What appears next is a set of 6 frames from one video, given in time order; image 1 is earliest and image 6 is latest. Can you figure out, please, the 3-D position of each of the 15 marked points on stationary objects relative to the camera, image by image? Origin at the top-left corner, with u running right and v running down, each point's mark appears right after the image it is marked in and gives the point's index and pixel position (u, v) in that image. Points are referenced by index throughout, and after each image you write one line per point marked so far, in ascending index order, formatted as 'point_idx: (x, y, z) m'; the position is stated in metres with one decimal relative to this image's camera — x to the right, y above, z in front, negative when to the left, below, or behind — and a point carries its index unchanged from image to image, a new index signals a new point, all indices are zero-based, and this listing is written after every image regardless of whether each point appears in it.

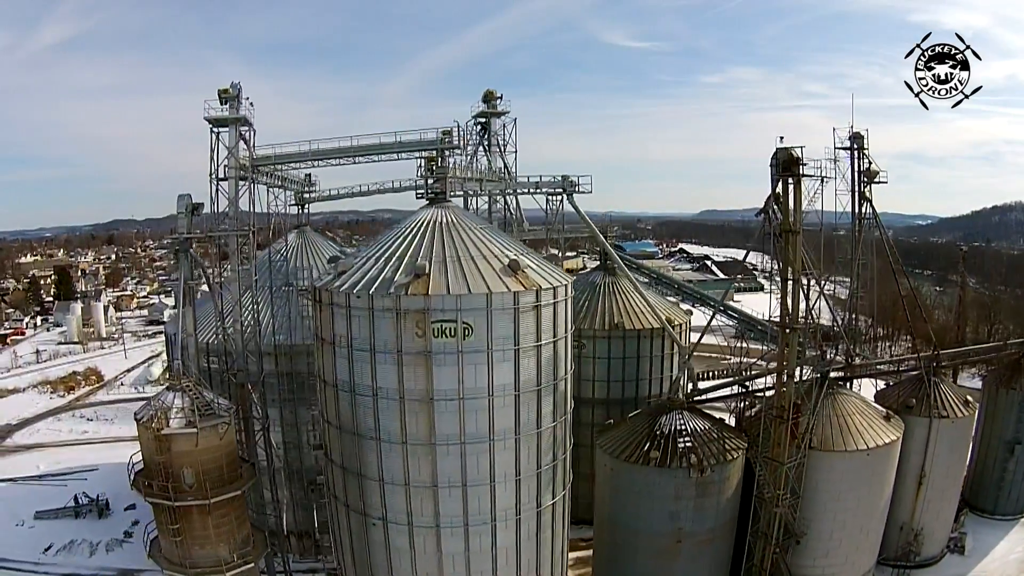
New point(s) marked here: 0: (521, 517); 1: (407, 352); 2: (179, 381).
0: (+0.3, -6.6, +16.9) m
1: (-2.7, -1.6, +14.9) m
2: (-9.6, -2.8, +16.7) m
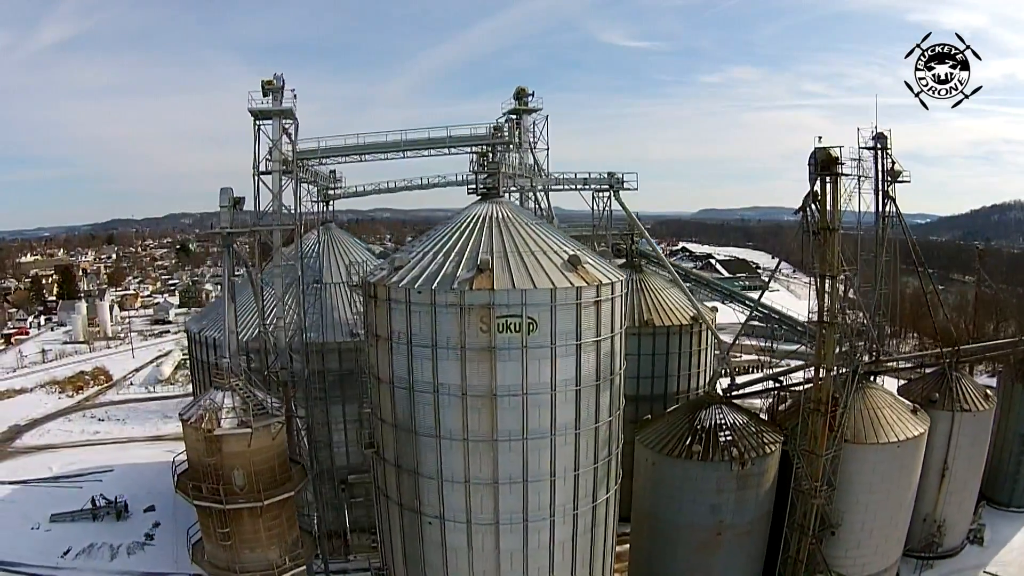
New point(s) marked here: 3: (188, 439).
0: (+1.9, -6.5, +17.1) m
1: (-1.0, -1.5, +15.0) m
2: (-8.0, -2.7, +16.7) m
3: (-9.0, -4.3, +16.0) m
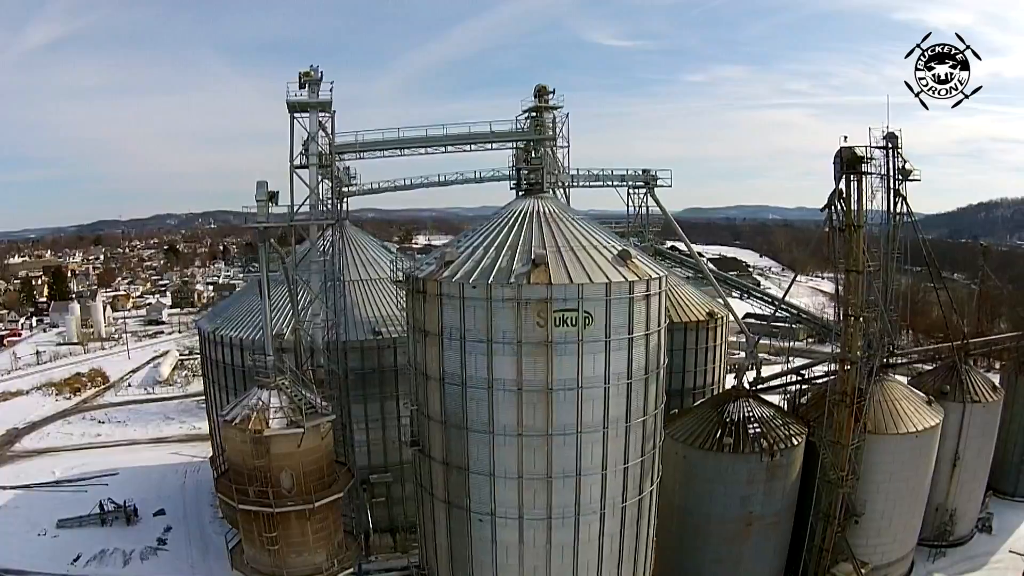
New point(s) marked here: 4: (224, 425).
0: (+3.3, -6.3, +17.2) m
1: (+0.4, -1.4, +15.1) m
2: (-6.6, -2.6, +16.6) m
3: (-7.6, -4.2, +15.9) m
4: (-8.1, -3.9, +16.6) m
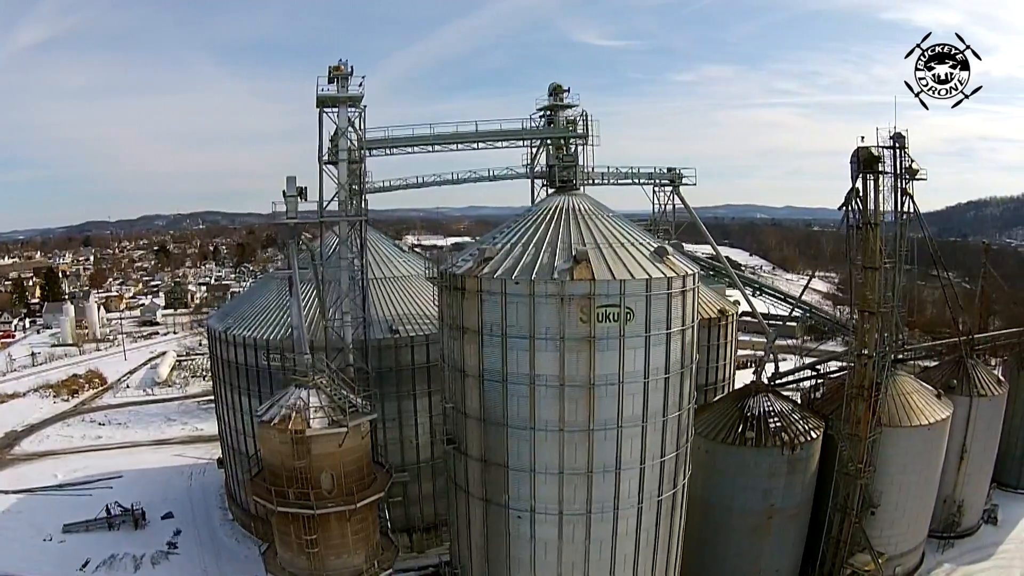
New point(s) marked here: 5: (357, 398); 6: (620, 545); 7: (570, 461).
0: (+4.3, -6.2, +17.4) m
1: (+1.5, -1.2, +15.2) m
2: (-5.6, -2.5, +16.5) m
3: (-6.5, -4.1, +15.8) m
4: (-7.0, -3.8, +16.5) m
5: (-4.4, -3.2, +17.2) m
6: (+3.0, -7.3, +16.9) m
7: (+1.5, -4.6, +15.8) m
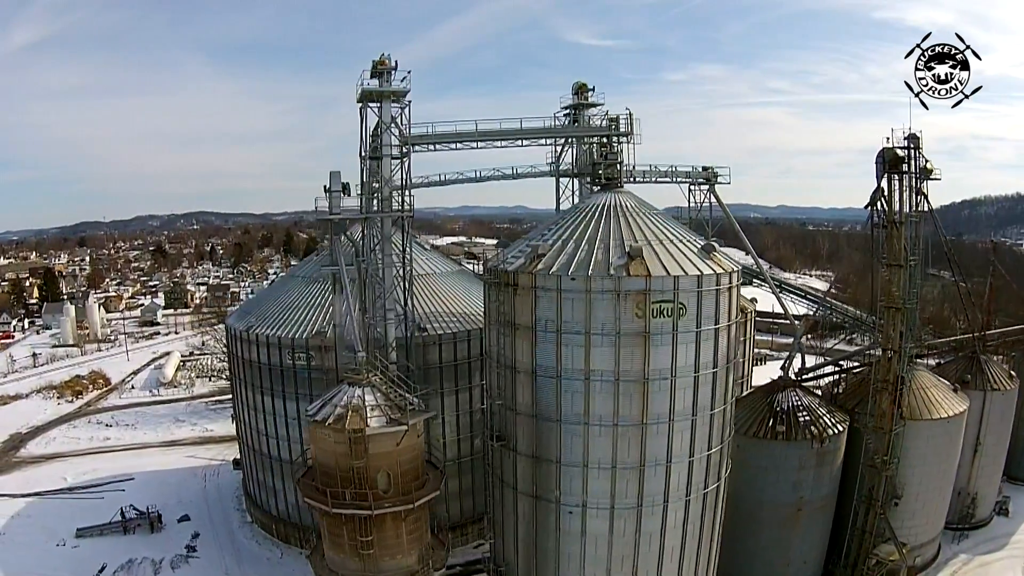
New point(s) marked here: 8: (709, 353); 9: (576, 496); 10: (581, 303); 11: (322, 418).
0: (+5.7, -6.1, +17.6) m
1: (+2.9, -1.1, +15.4) m
2: (-4.1, -2.5, +16.5) m
3: (-5.0, -4.1, +15.8) m
4: (-5.6, -3.7, +16.5) m
5: (-3.0, -3.1, +17.3) m
6: (+4.5, -7.2, +17.1) m
7: (+3.0, -4.5, +16.0) m
8: (+5.4, -1.8, +16.4) m
9: (+1.8, -5.7, +16.5) m
10: (+1.7, -0.4, +15.4) m
11: (-5.0, -3.5, +15.7) m
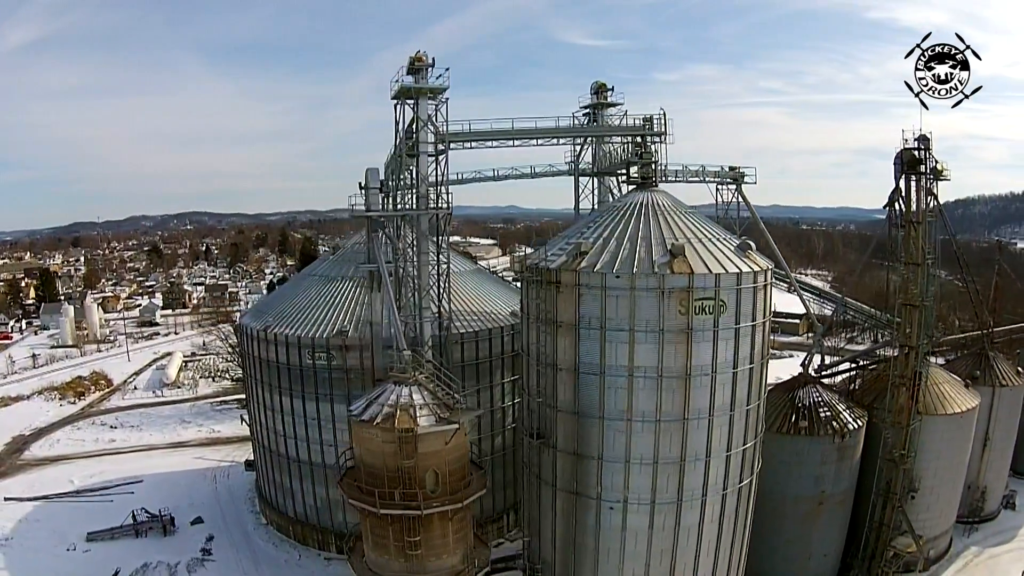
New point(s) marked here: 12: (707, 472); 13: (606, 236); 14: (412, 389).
0: (+6.9, -6.0, +17.9) m
1: (+4.1, -1.1, +15.6) m
2: (-3.0, -2.4, +16.6) m
3: (-3.9, -4.0, +15.9) m
4: (-4.4, -3.7, +16.6) m
5: (-1.9, -3.0, +17.4) m
6: (+5.7, -7.1, +17.4) m
7: (+4.2, -4.4, +16.2) m
8: (+6.5, -1.7, +16.6) m
9: (+2.9, -5.7, +16.7) m
10: (+2.9, -0.3, +15.6) m
11: (-3.8, -3.5, +15.8) m
12: (+5.5, -5.2, +16.8) m
13: (+2.6, +1.4, +17.2) m
14: (-3.0, -2.8, +16.6) m
